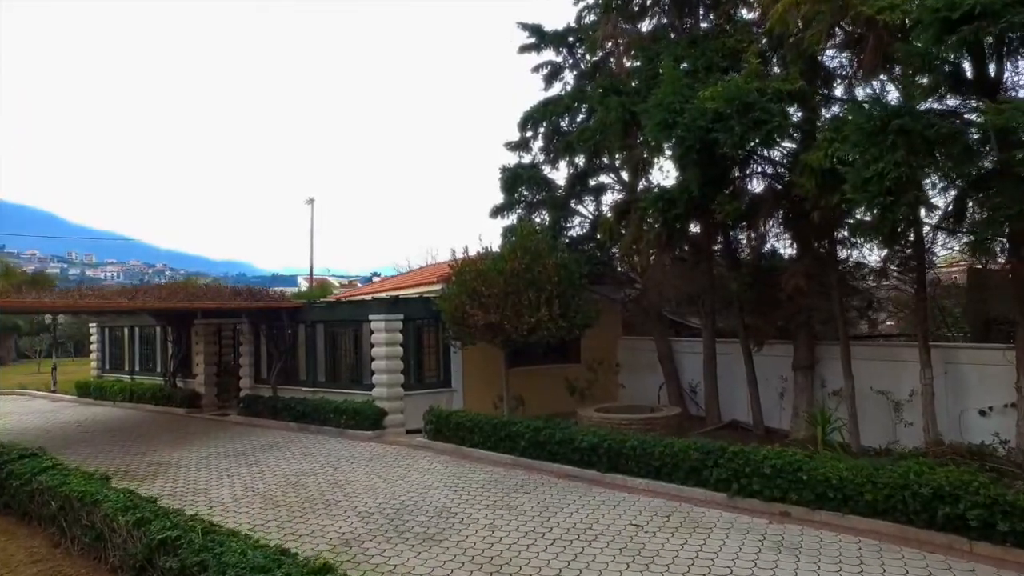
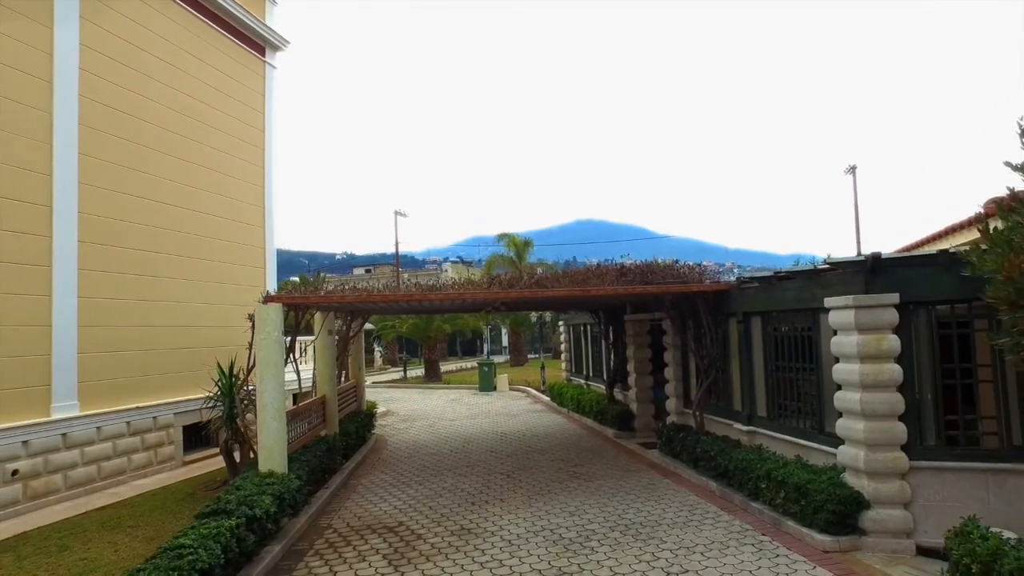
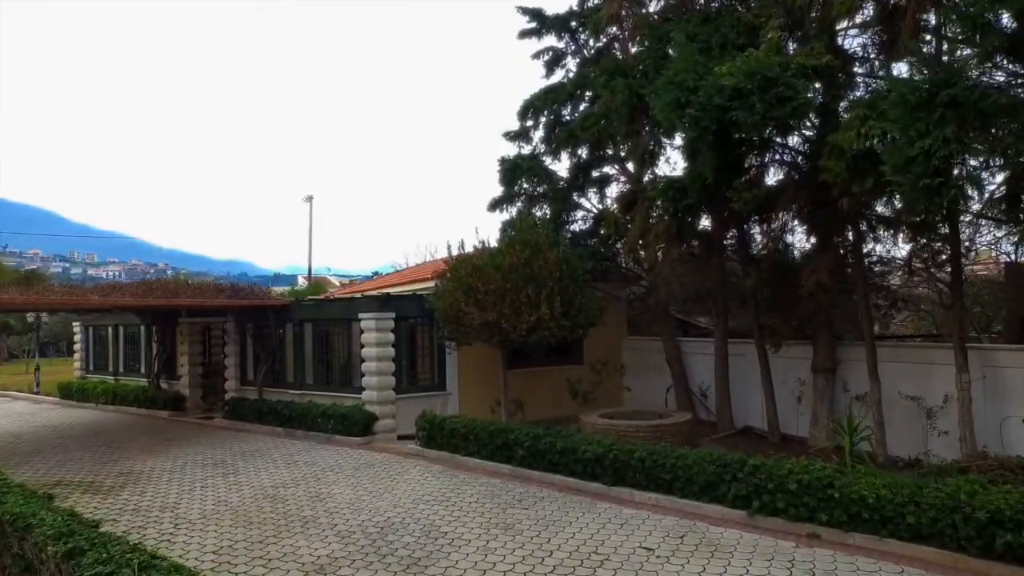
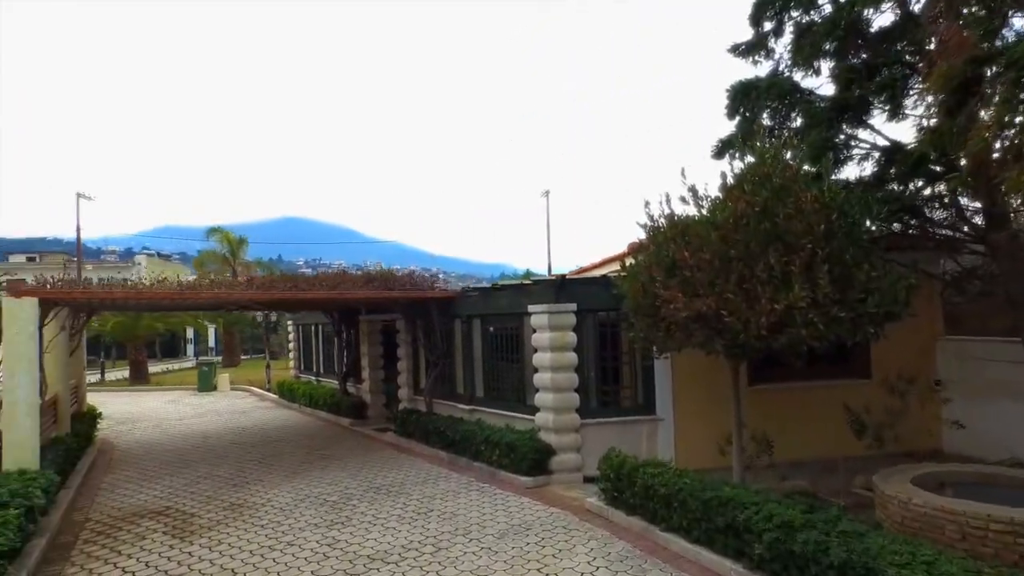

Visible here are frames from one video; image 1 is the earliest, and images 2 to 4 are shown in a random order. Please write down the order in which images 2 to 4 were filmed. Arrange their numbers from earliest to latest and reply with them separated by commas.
3, 4, 2
